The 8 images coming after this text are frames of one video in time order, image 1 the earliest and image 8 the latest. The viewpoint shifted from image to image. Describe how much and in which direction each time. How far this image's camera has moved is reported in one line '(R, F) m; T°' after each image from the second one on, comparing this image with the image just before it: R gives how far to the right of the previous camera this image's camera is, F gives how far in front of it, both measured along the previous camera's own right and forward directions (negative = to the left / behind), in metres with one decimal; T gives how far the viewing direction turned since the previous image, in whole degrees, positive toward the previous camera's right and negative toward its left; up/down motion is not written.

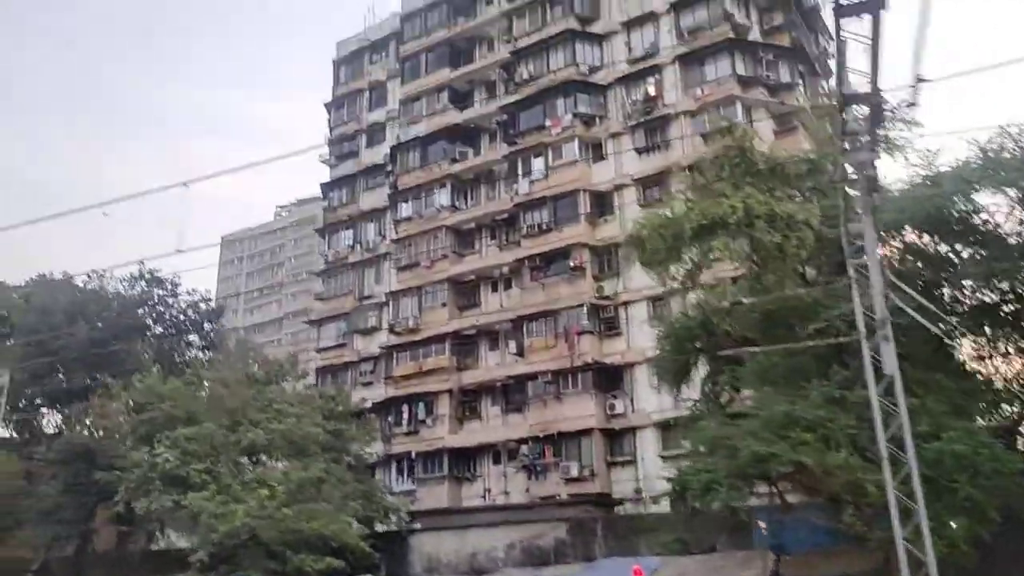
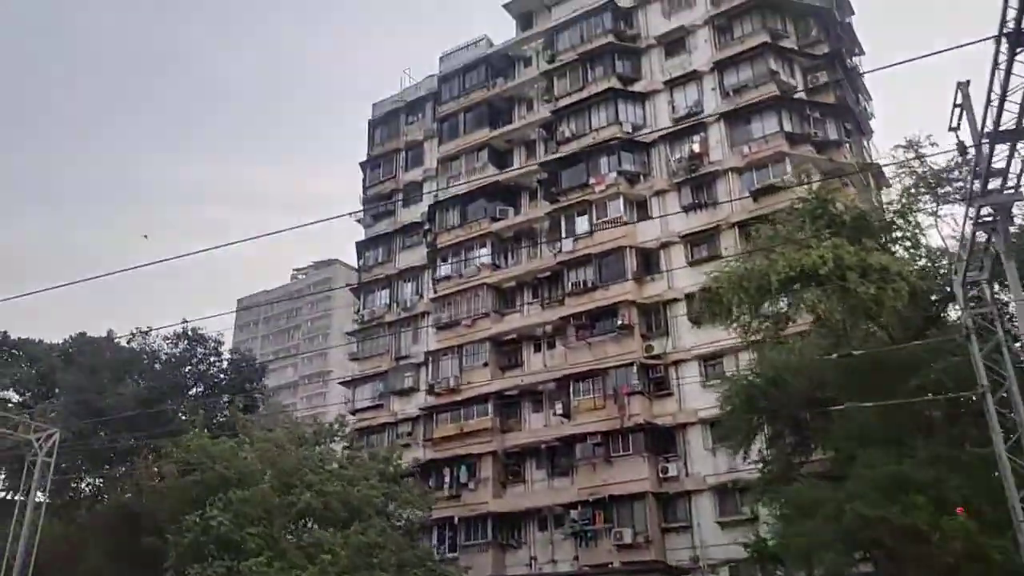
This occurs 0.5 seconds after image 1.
(-1.6, +0.7) m; -1°
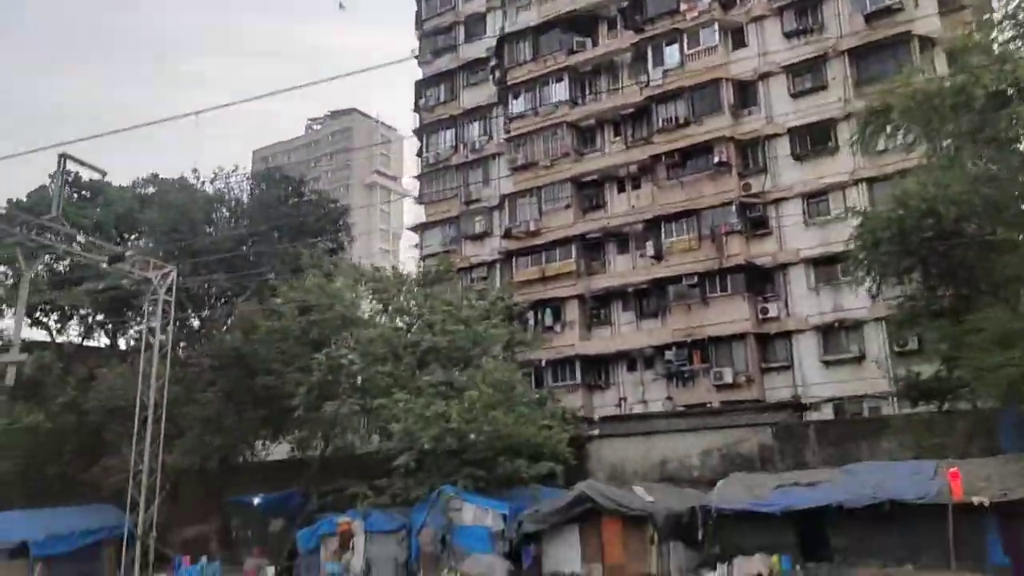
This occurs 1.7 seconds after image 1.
(-3.4, +1.3) m; 0°
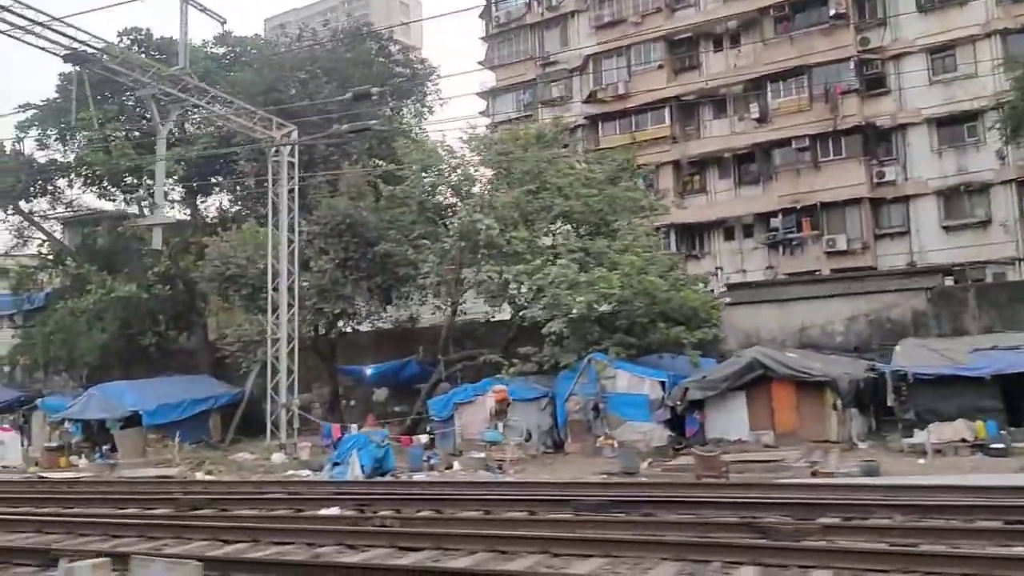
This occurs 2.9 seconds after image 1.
(-3.4, +1.2) m; 0°
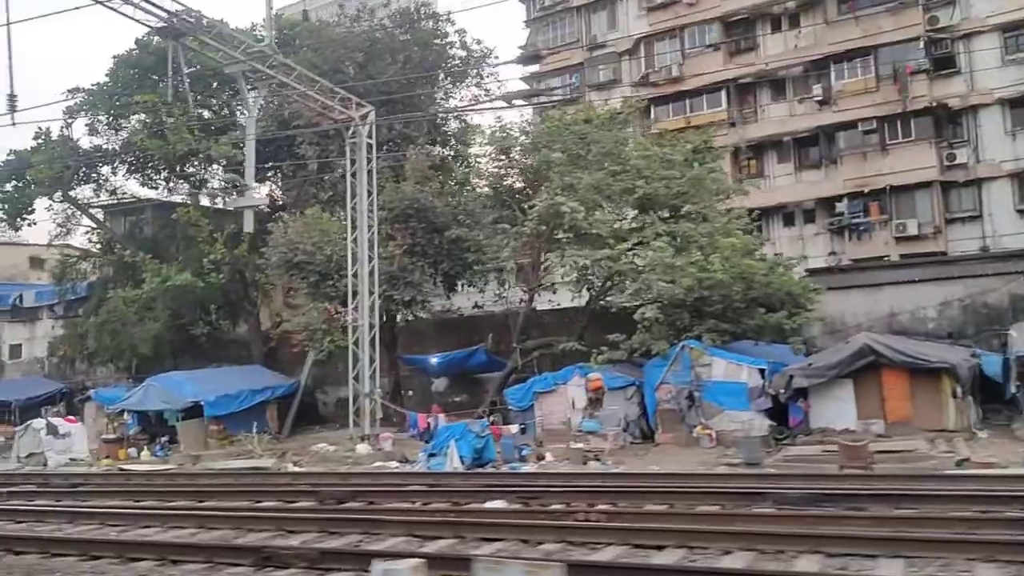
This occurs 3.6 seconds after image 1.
(-1.9, +0.7) m; 0°
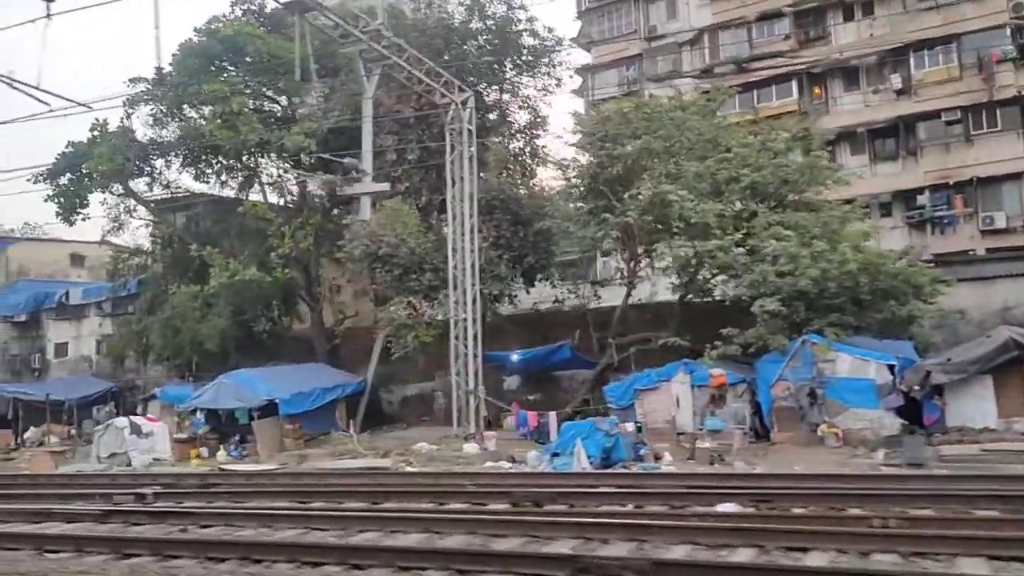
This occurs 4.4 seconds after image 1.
(-2.3, +0.8) m; 0°
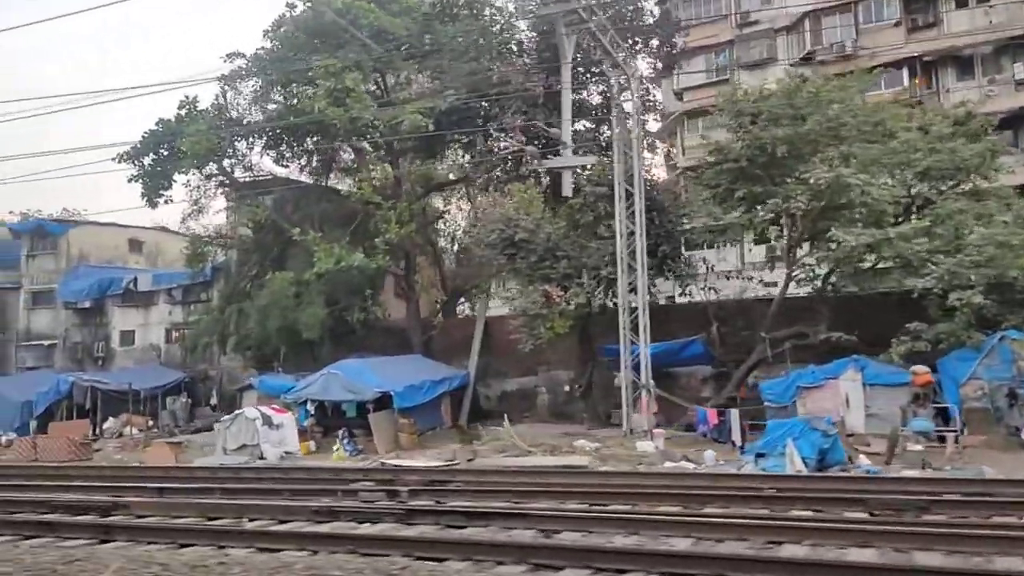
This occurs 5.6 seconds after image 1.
(-3.5, +1.2) m; 0°
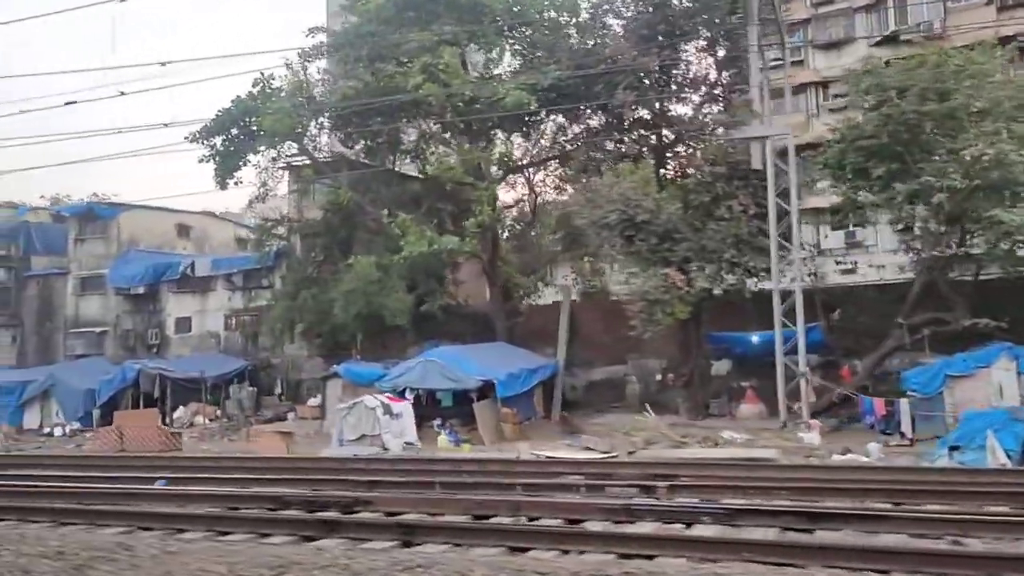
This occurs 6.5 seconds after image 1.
(-2.8, +1.0) m; 0°
